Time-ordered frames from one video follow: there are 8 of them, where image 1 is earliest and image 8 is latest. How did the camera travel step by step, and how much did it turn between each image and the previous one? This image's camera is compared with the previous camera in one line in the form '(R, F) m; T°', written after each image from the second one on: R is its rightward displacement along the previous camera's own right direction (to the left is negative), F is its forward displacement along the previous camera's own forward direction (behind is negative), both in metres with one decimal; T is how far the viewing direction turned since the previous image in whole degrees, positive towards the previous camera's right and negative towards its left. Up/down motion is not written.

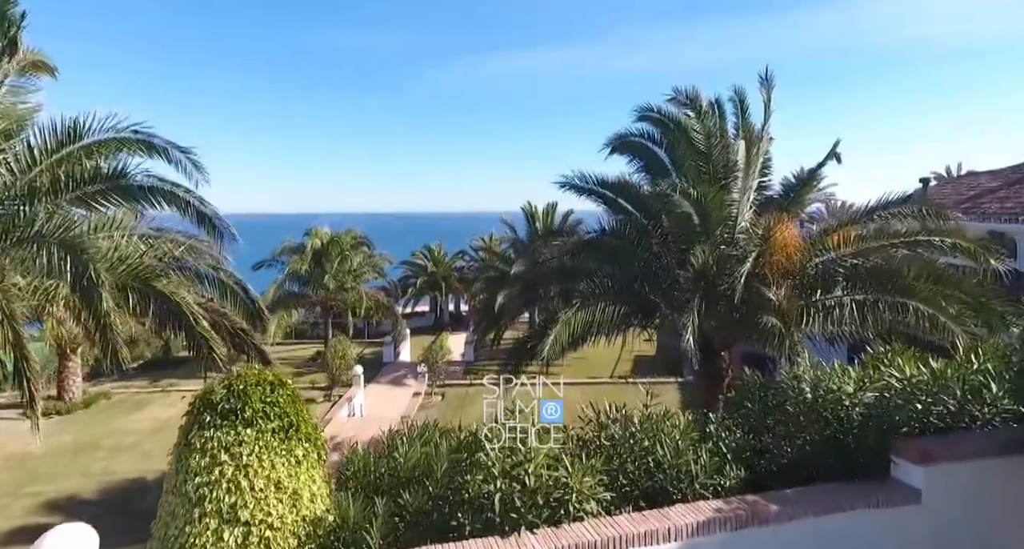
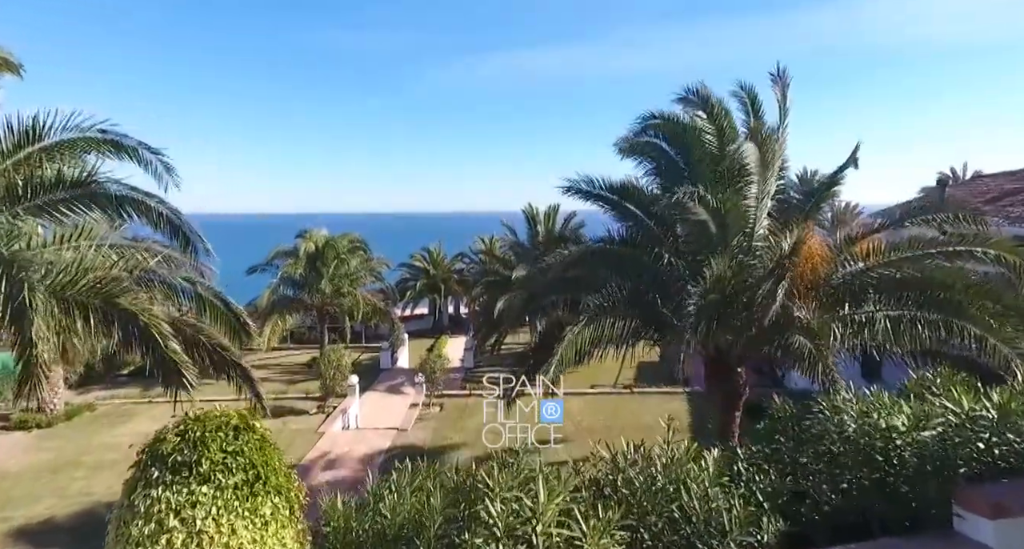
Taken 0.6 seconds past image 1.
(0.0, +0.6) m; 0°
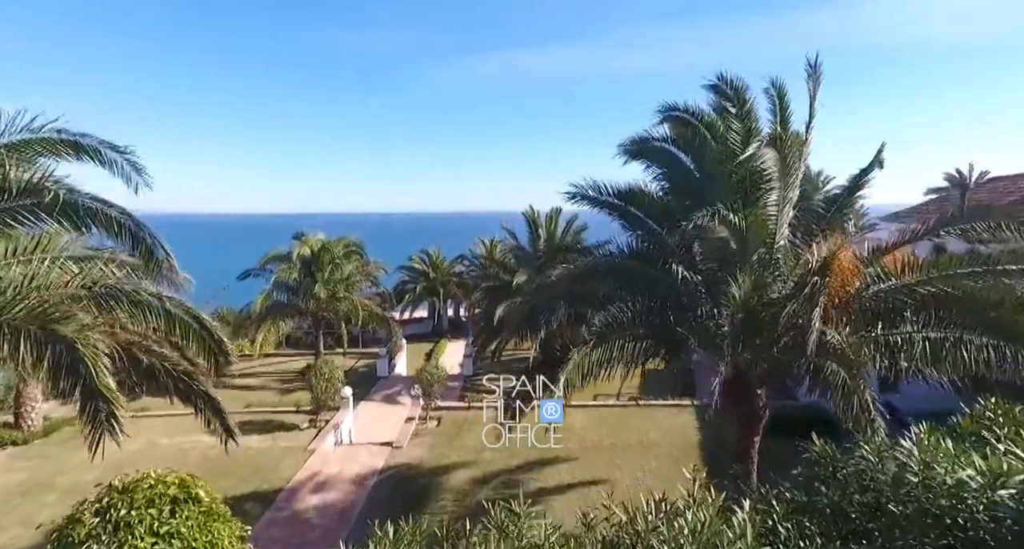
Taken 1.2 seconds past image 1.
(0.0, +0.6) m; 0°
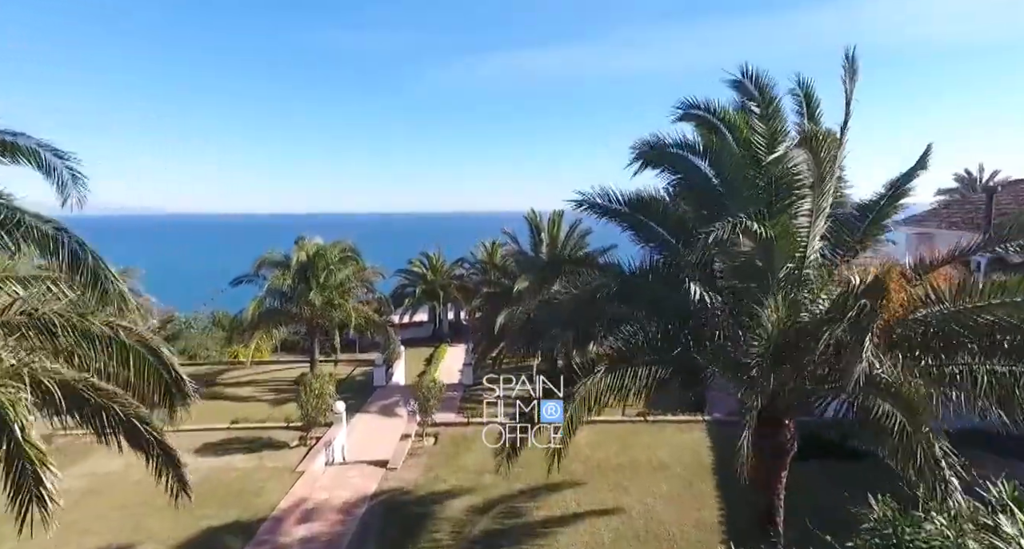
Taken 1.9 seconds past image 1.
(0.0, +0.7) m; 0°
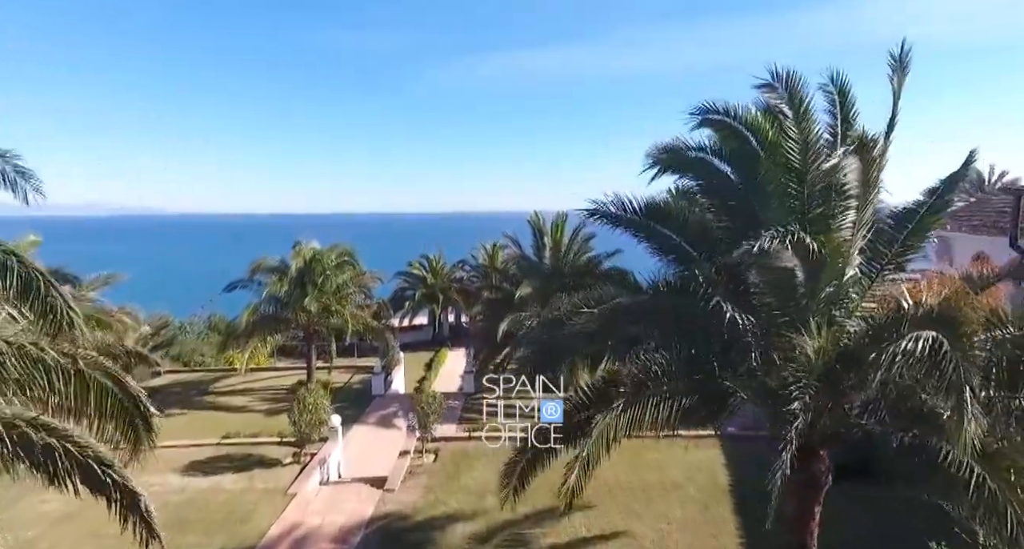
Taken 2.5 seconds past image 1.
(-0.1, +0.6) m; 0°
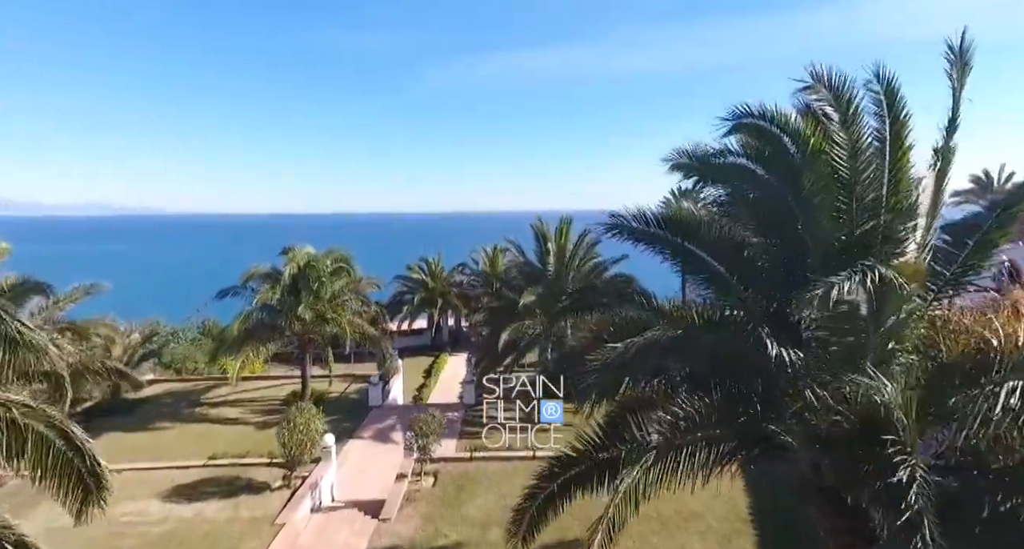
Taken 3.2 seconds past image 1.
(-0.1, +0.7) m; 0°
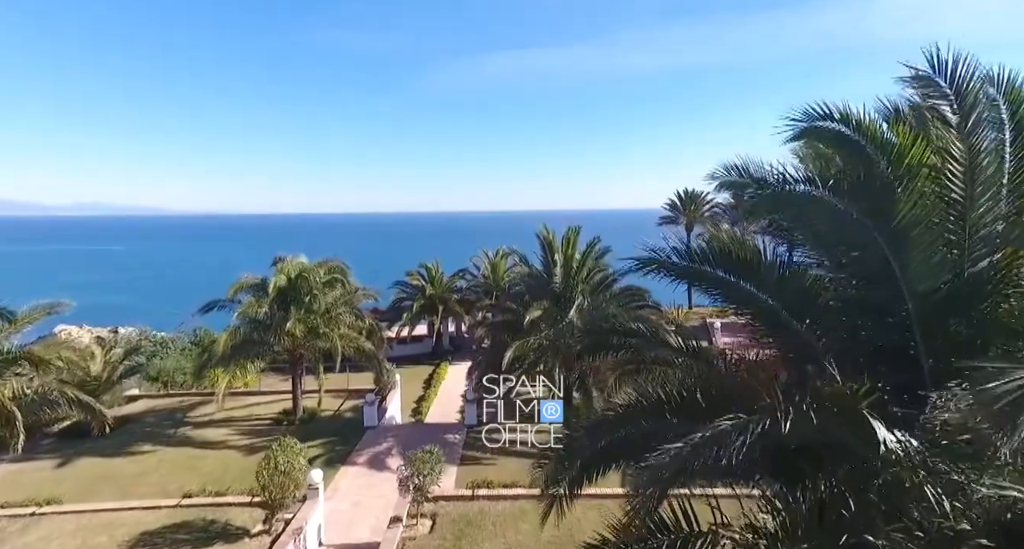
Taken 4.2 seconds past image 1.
(-0.1, +1.2) m; 0°
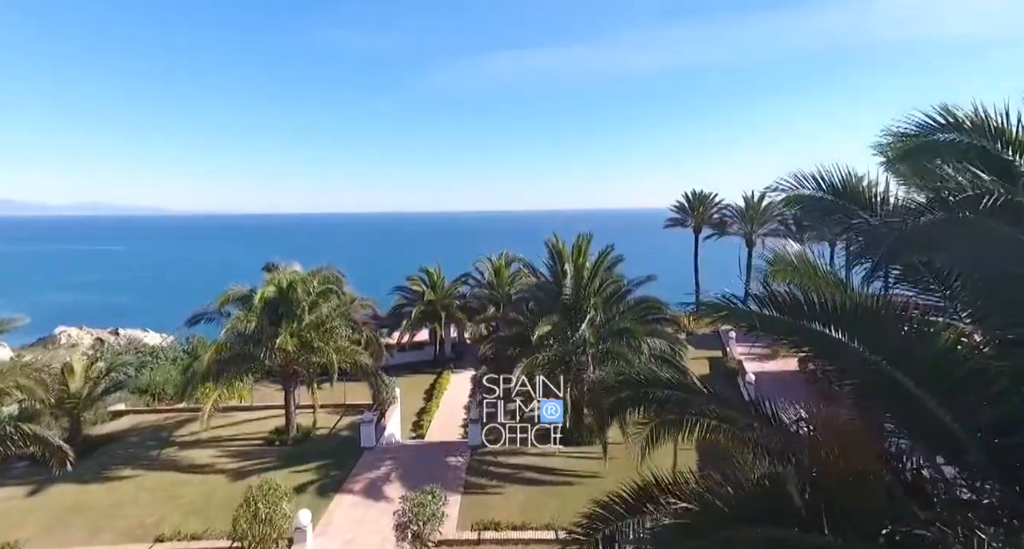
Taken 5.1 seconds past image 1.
(-0.2, +1.2) m; 0°
